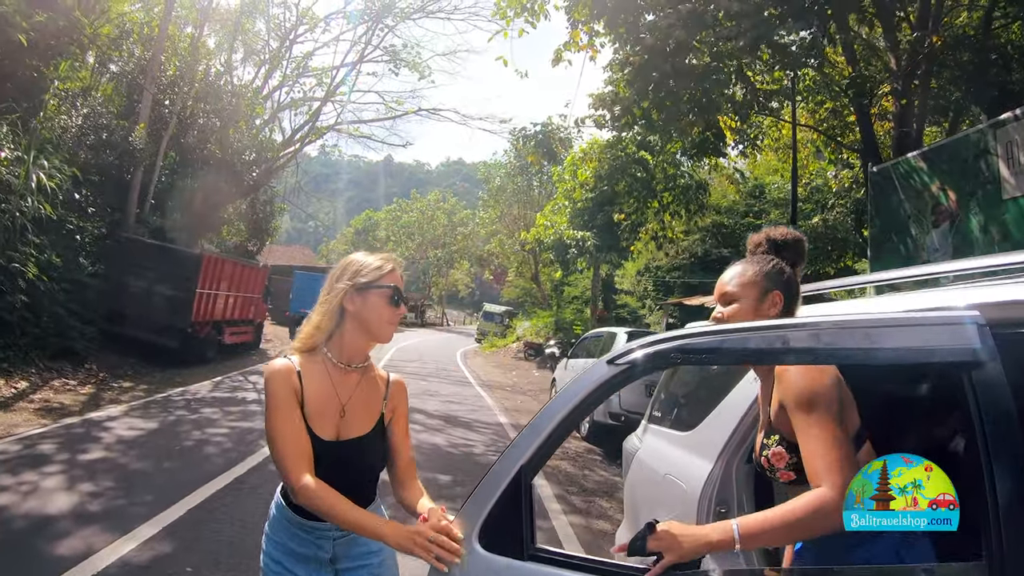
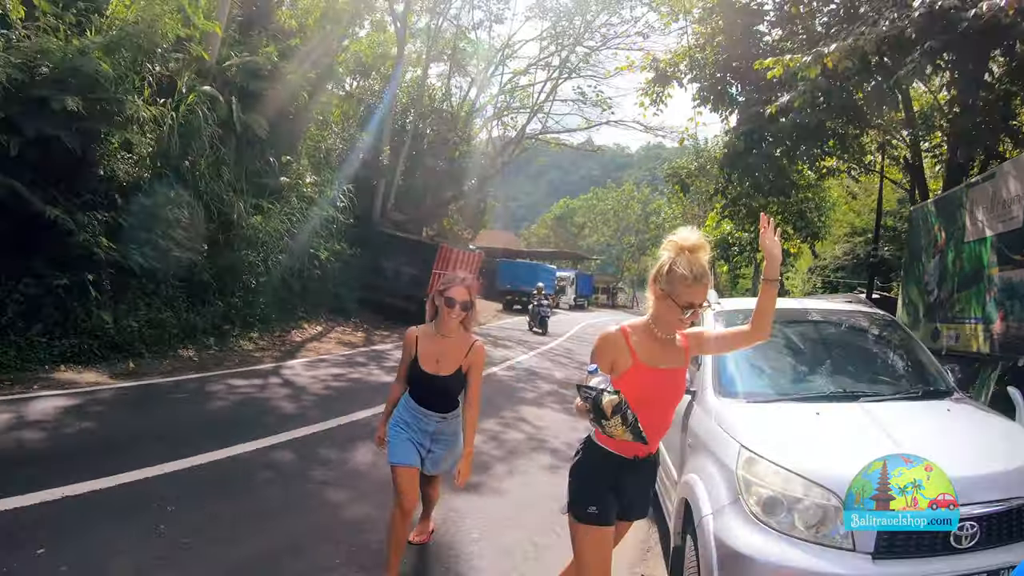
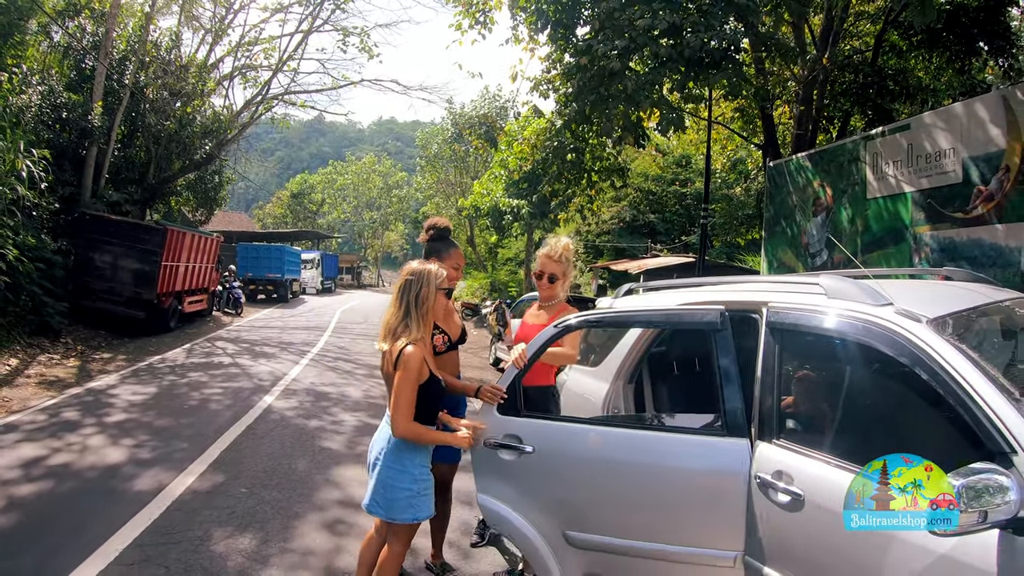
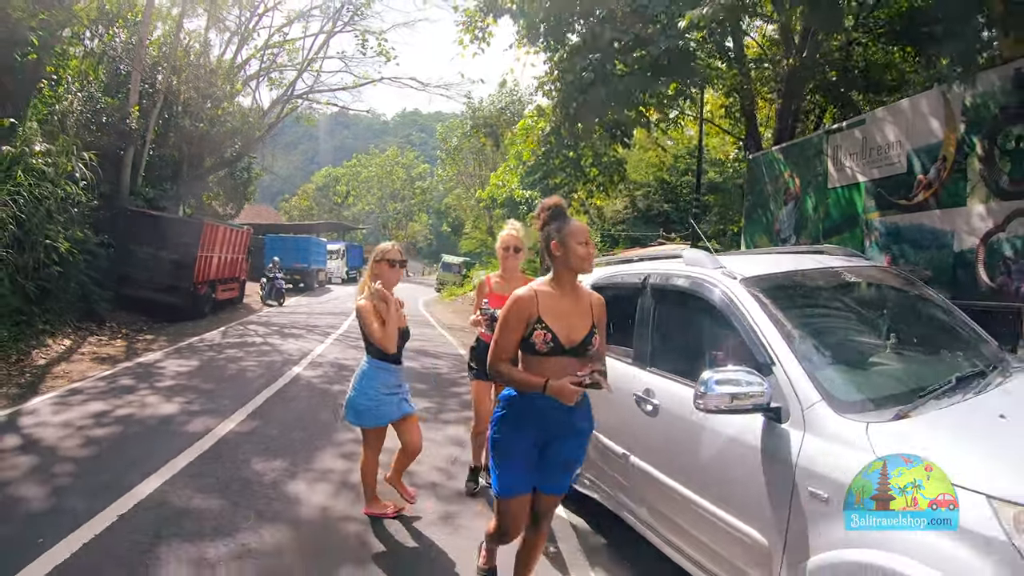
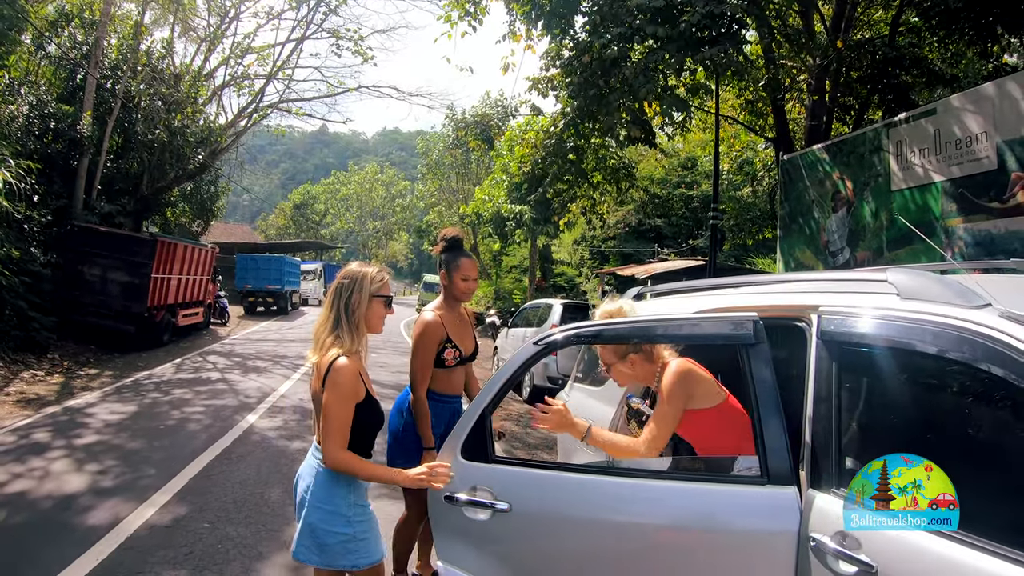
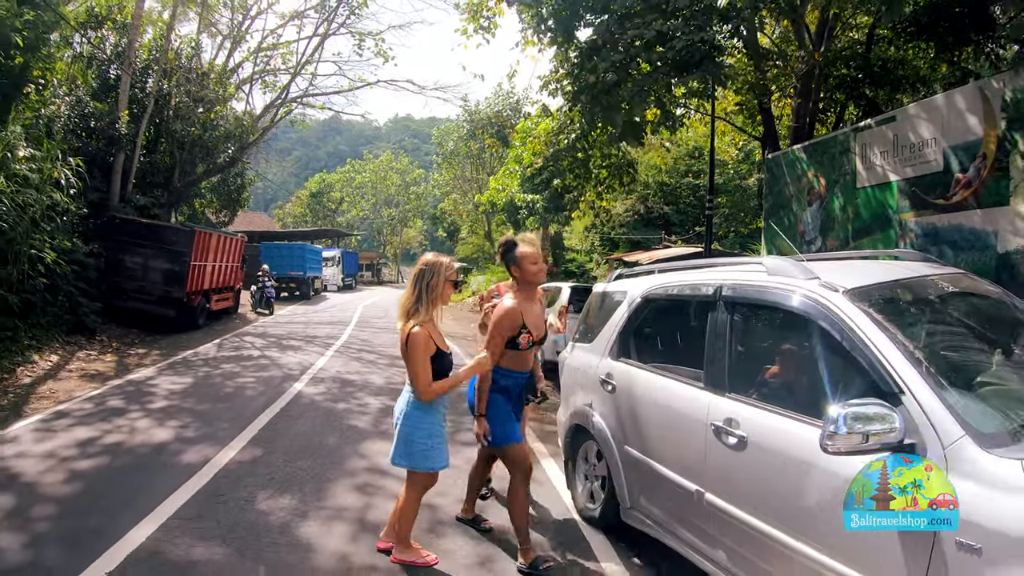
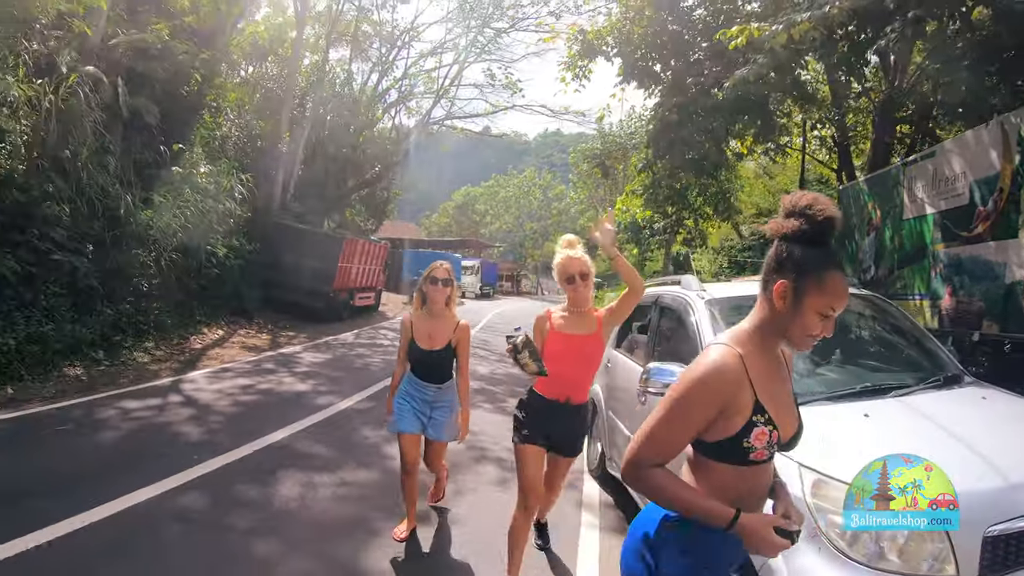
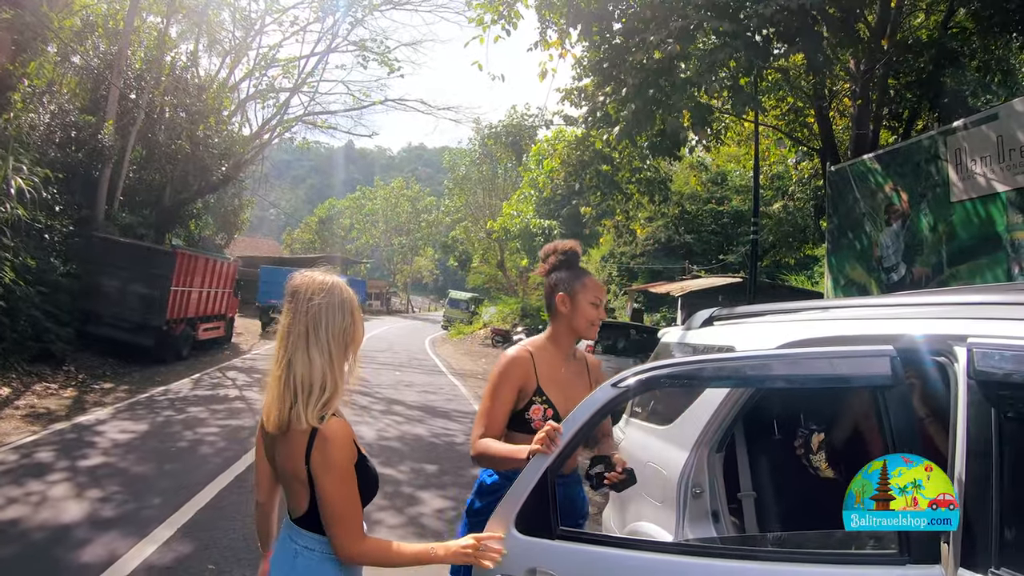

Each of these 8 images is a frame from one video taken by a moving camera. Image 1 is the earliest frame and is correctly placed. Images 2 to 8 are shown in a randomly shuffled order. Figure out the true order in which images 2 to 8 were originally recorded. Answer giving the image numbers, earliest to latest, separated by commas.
8, 5, 3, 6, 4, 7, 2
